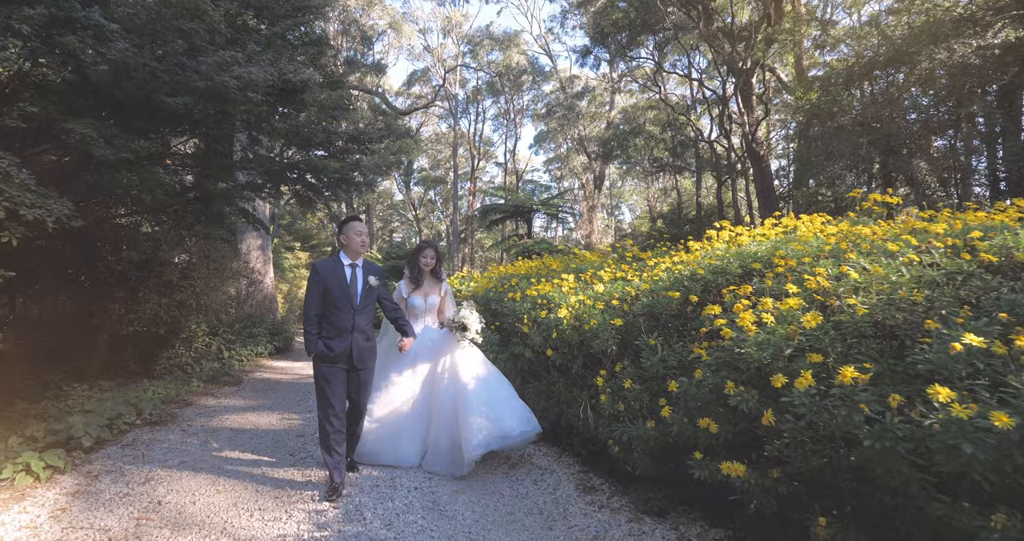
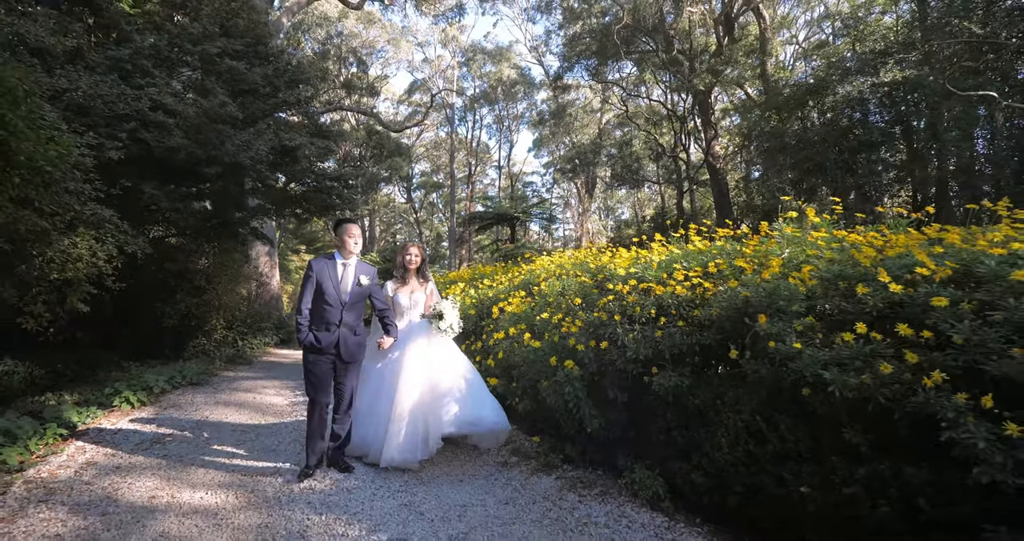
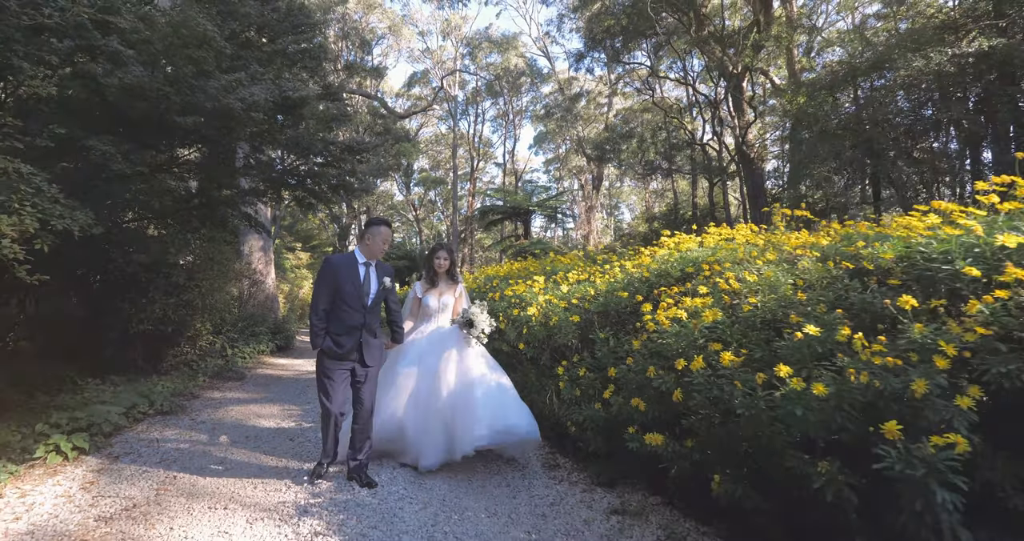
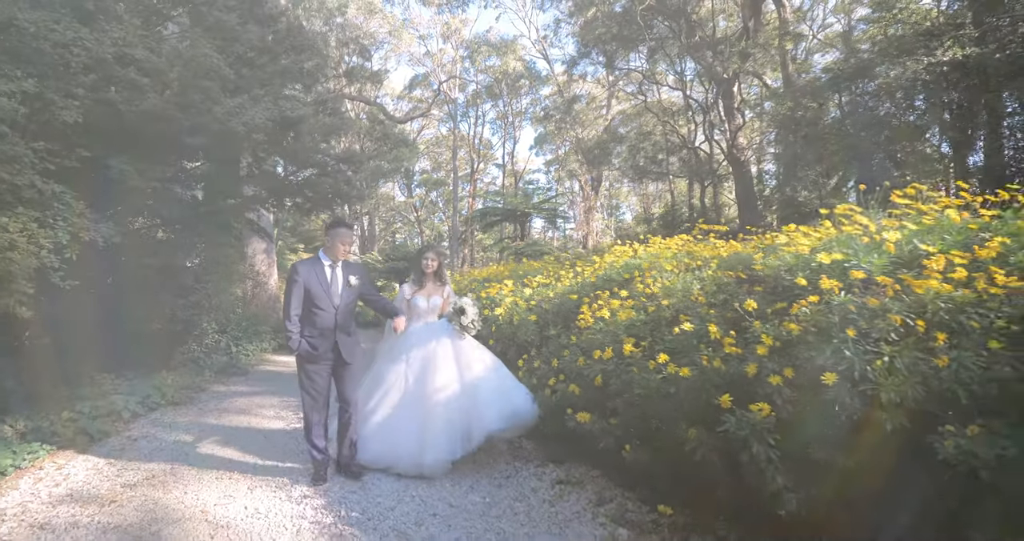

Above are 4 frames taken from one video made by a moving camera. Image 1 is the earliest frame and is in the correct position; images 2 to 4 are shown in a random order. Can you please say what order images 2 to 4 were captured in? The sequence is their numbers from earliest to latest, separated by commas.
3, 4, 2
